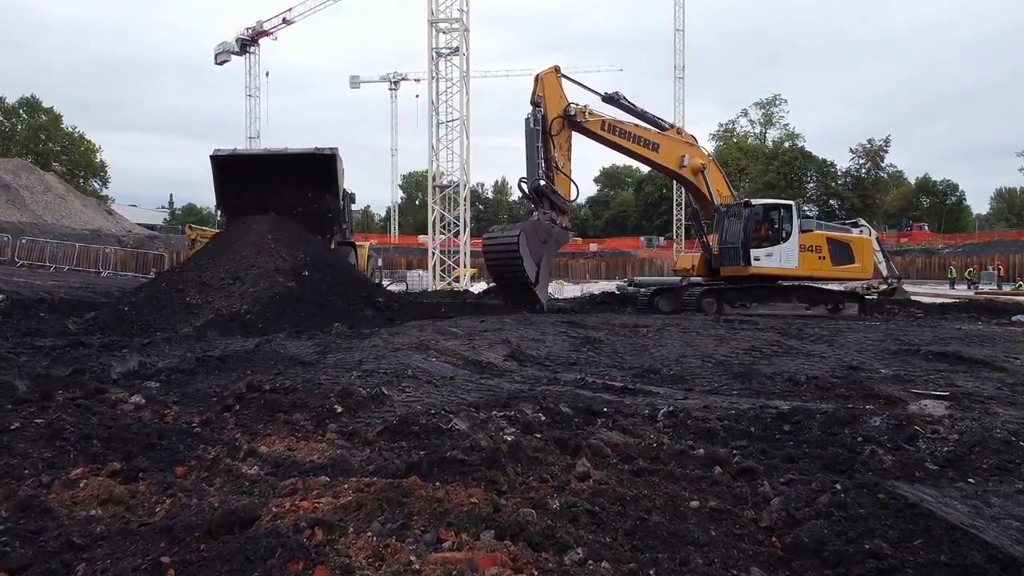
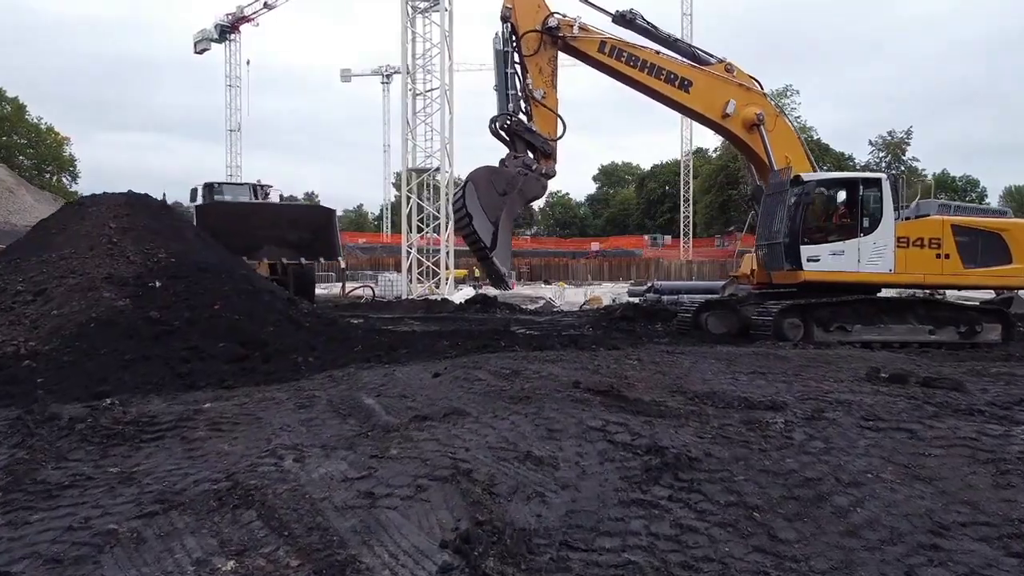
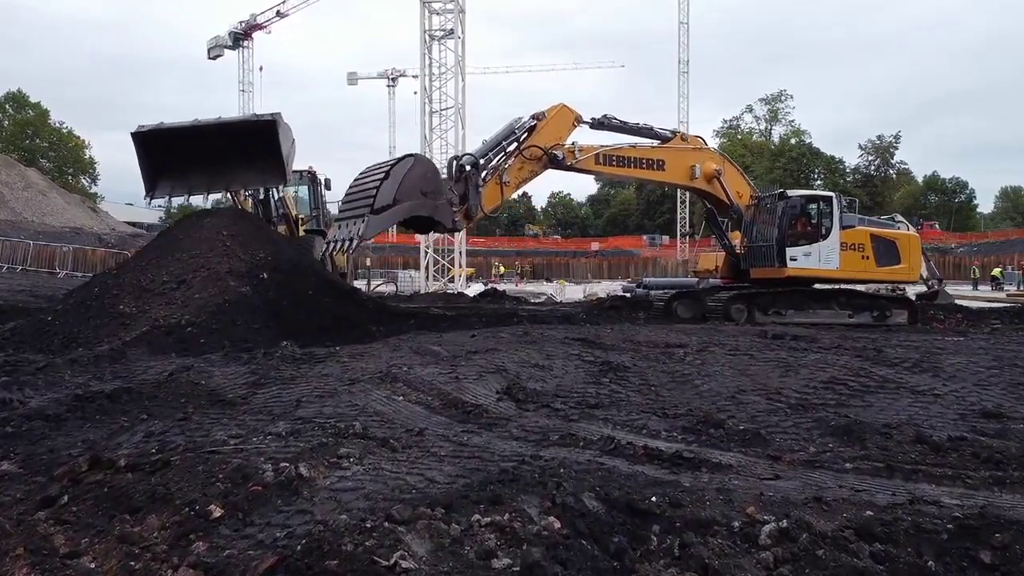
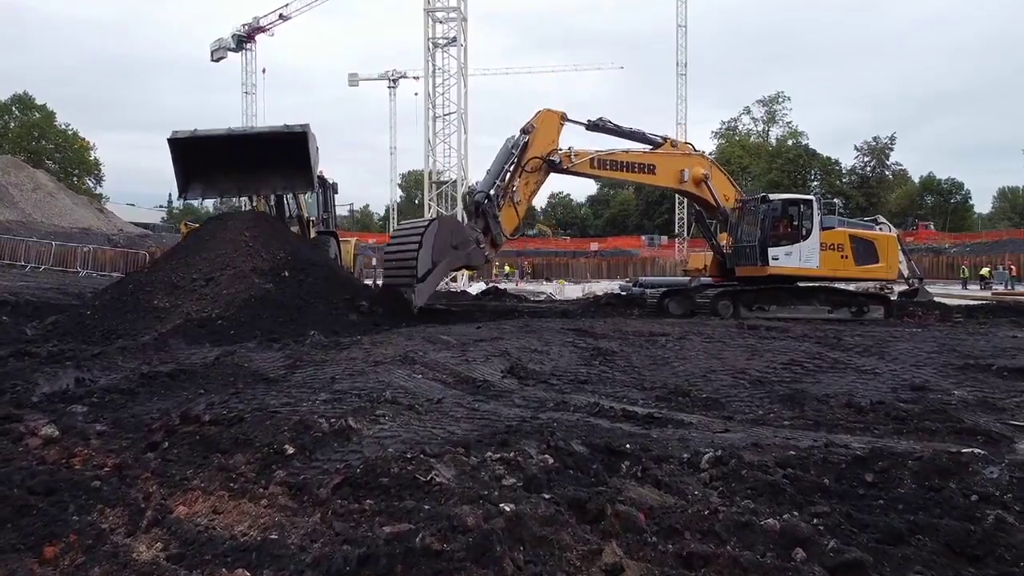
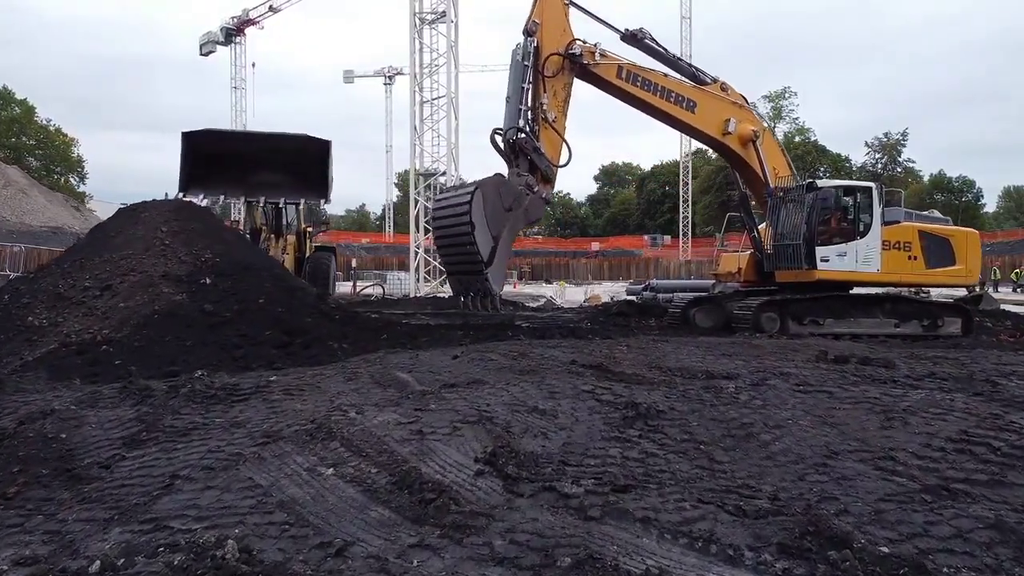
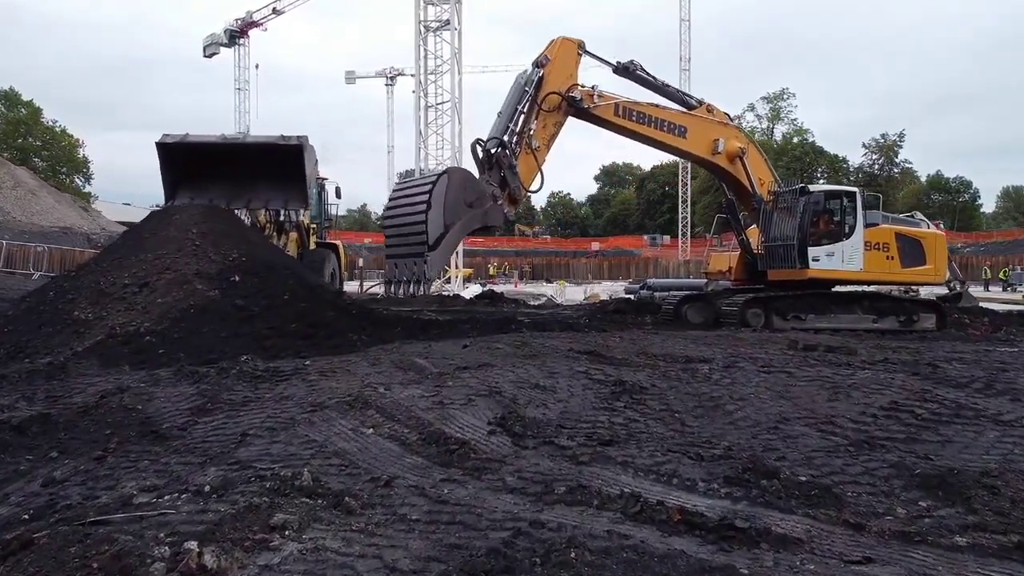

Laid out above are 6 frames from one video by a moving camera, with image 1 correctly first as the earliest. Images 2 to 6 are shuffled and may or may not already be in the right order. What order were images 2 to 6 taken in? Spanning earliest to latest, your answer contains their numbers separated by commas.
4, 3, 6, 5, 2
